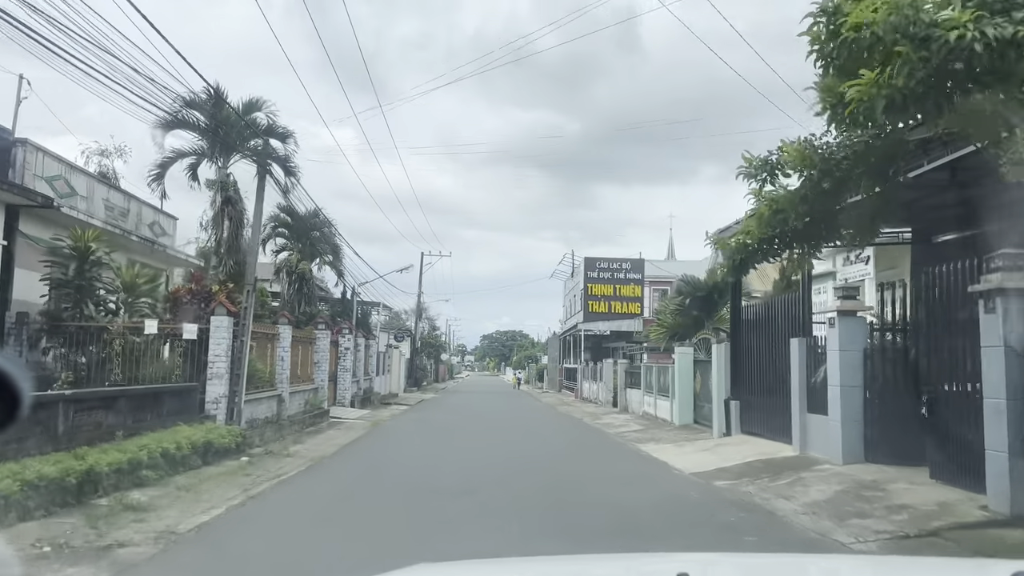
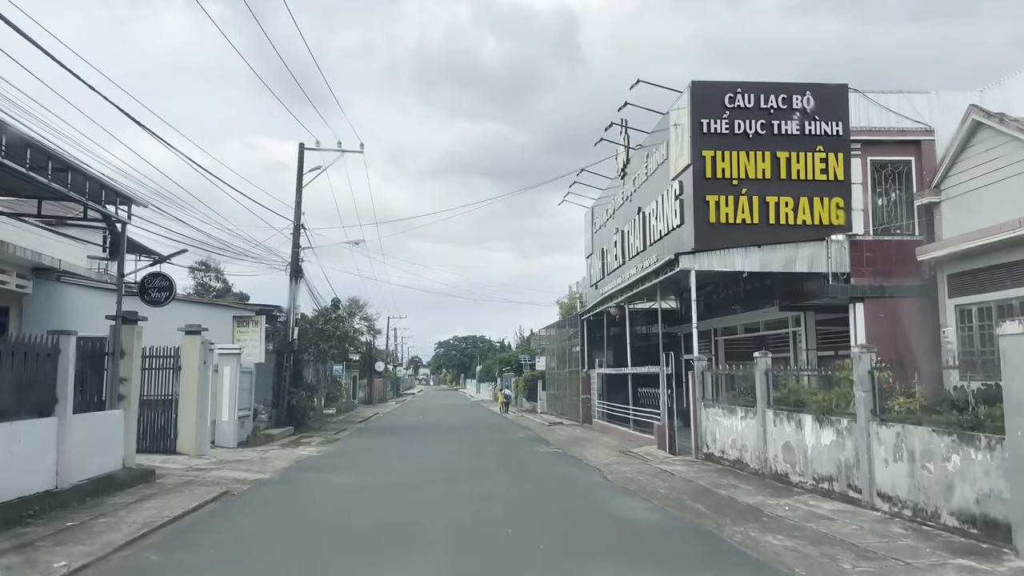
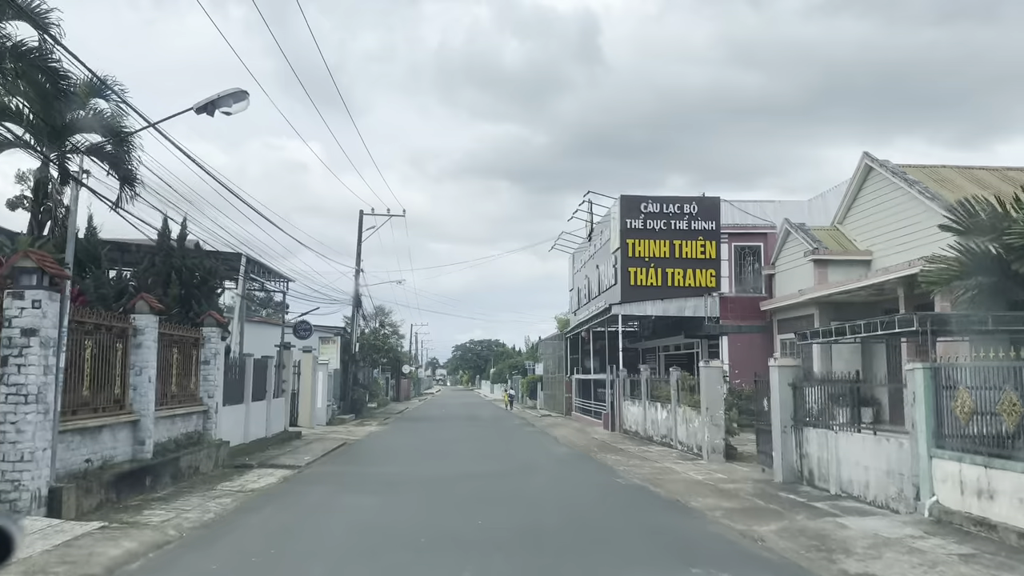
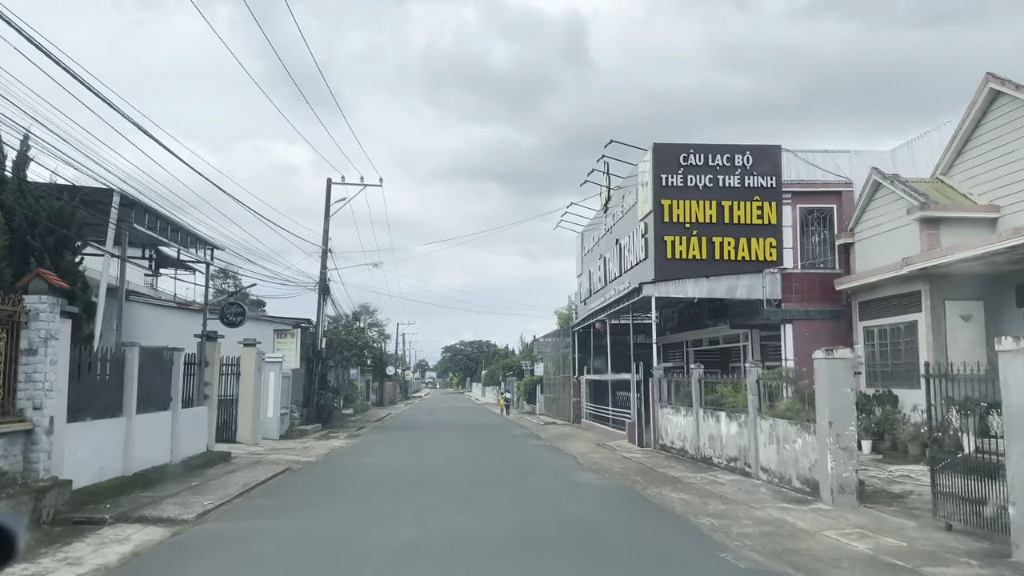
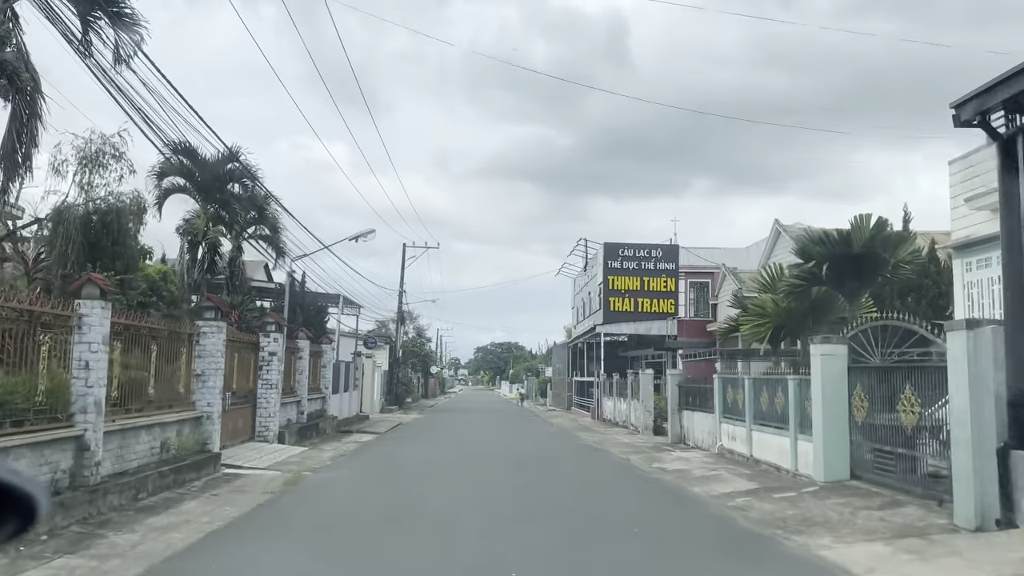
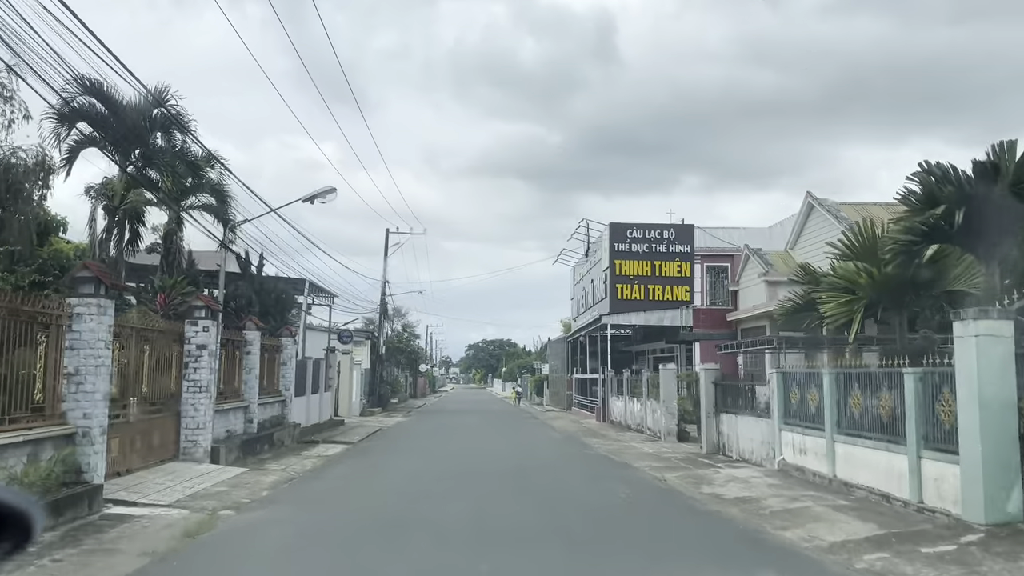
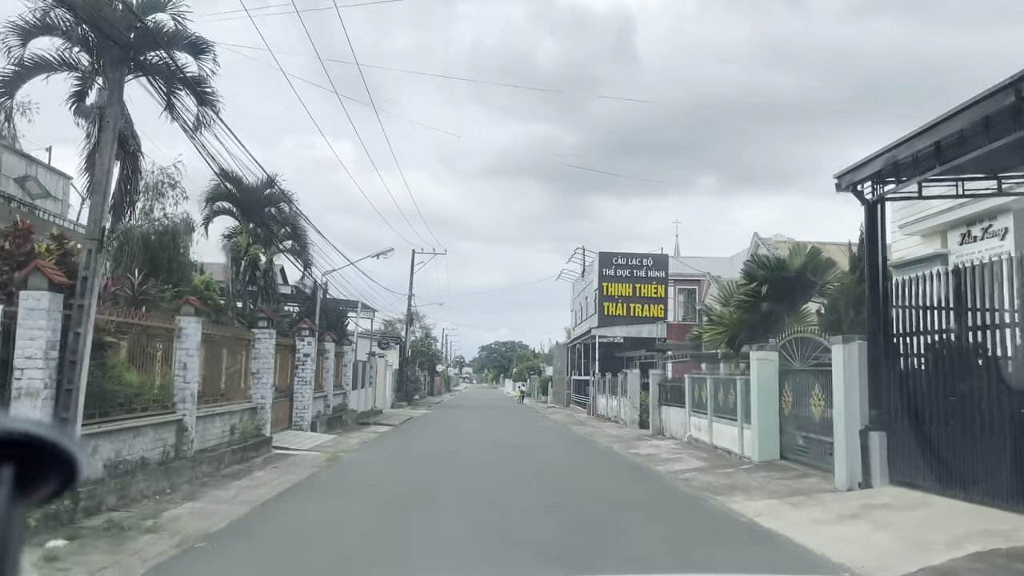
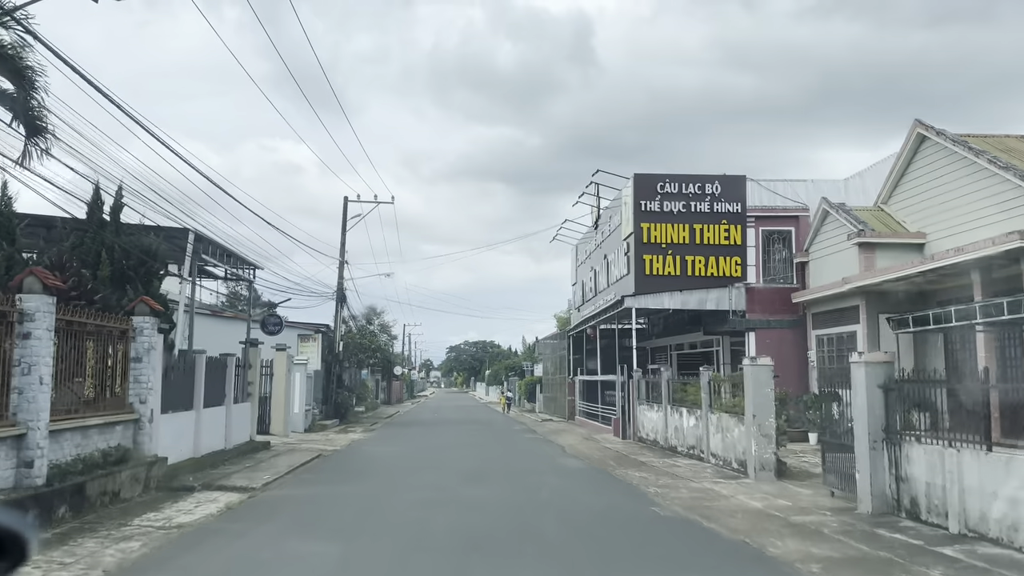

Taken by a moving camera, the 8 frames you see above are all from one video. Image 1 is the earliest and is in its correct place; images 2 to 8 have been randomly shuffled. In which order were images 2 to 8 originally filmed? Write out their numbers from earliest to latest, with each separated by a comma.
7, 5, 6, 3, 8, 4, 2
